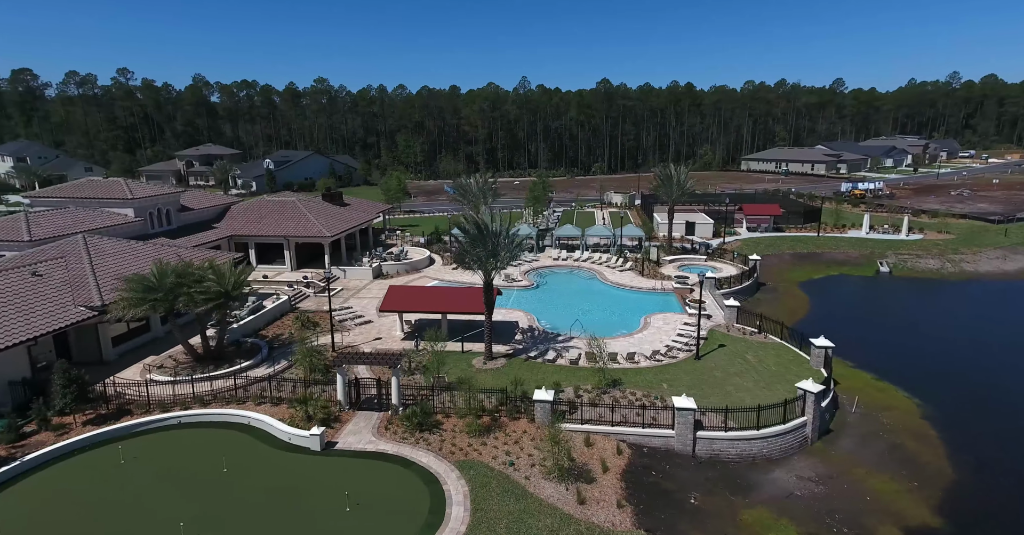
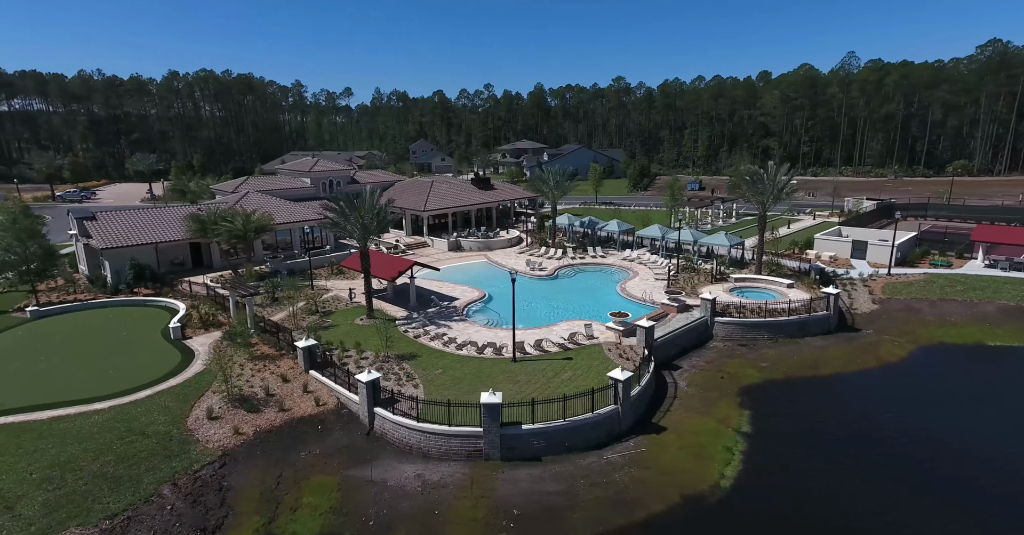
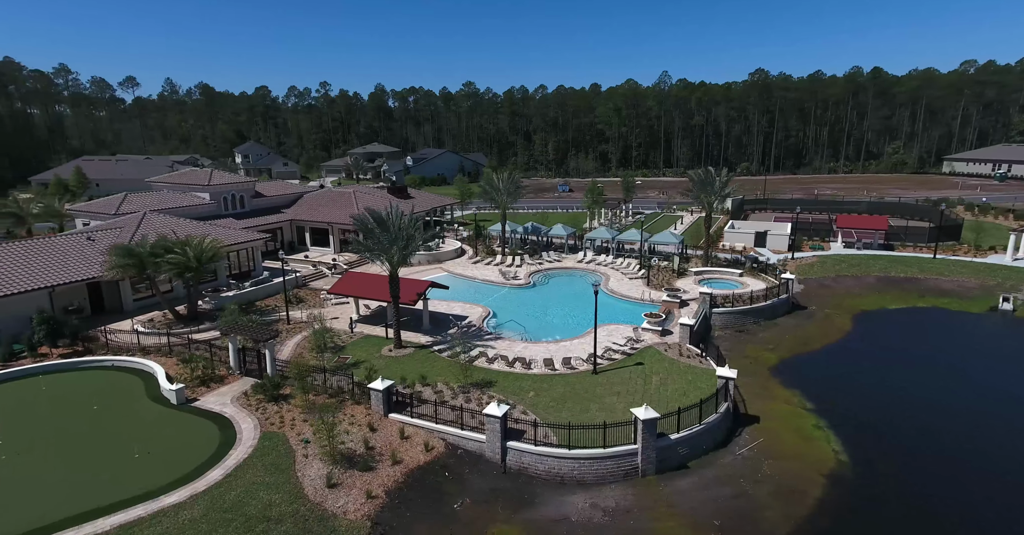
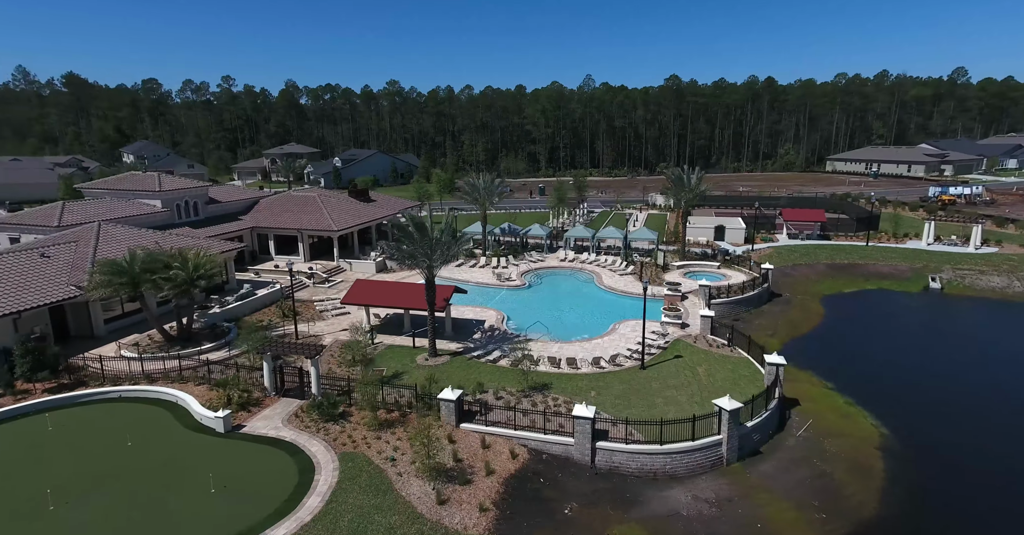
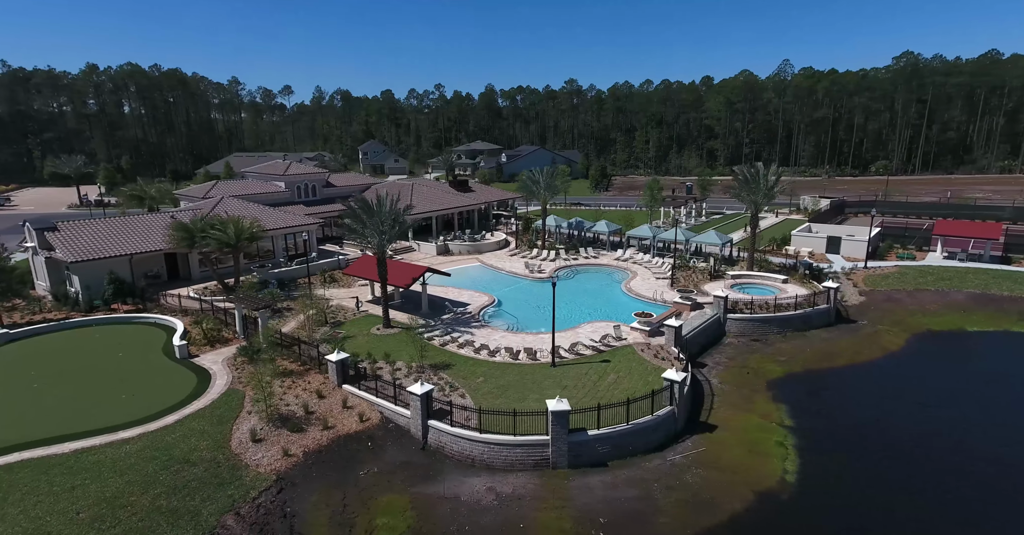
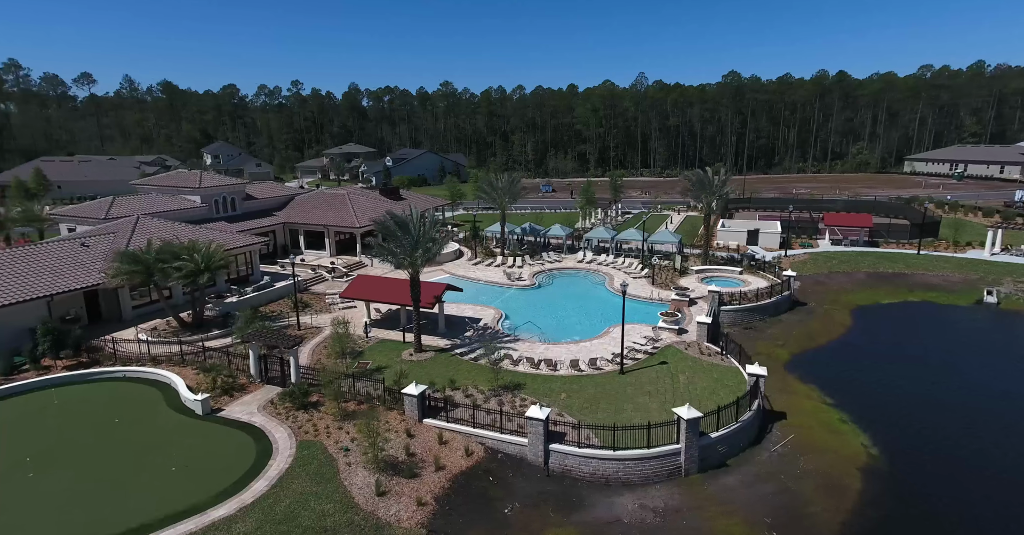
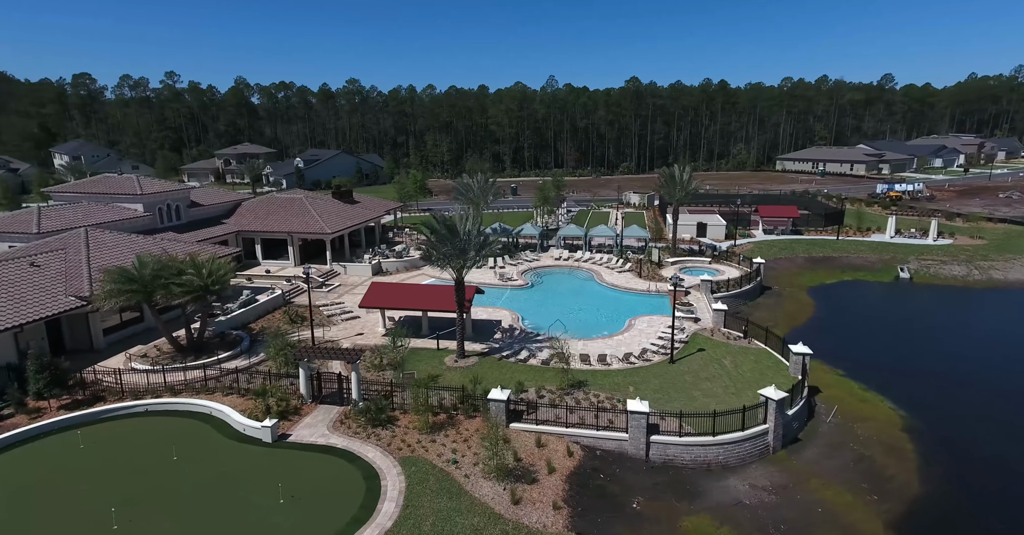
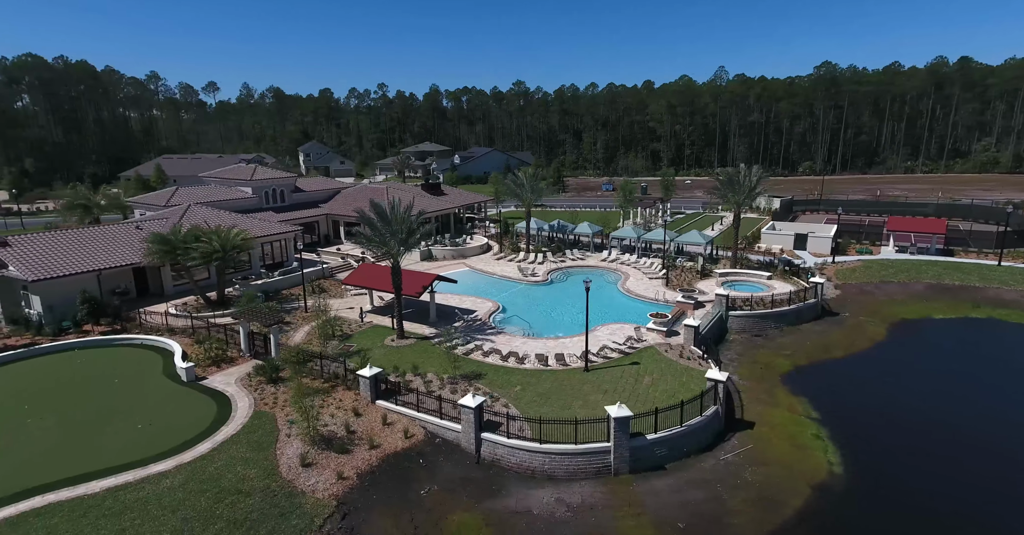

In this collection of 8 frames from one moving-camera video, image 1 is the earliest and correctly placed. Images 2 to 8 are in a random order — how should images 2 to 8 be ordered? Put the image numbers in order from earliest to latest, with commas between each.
7, 4, 6, 3, 8, 5, 2
